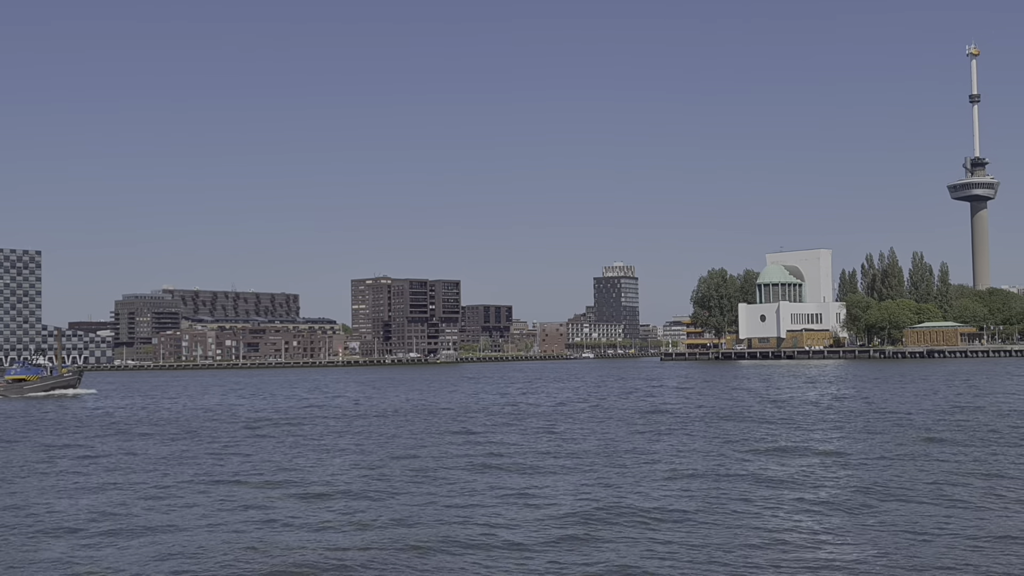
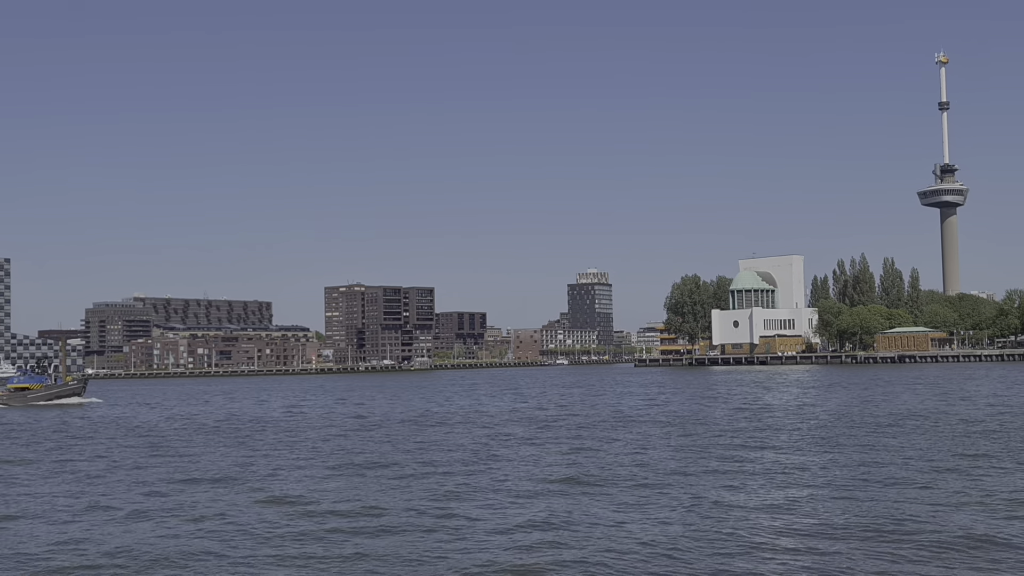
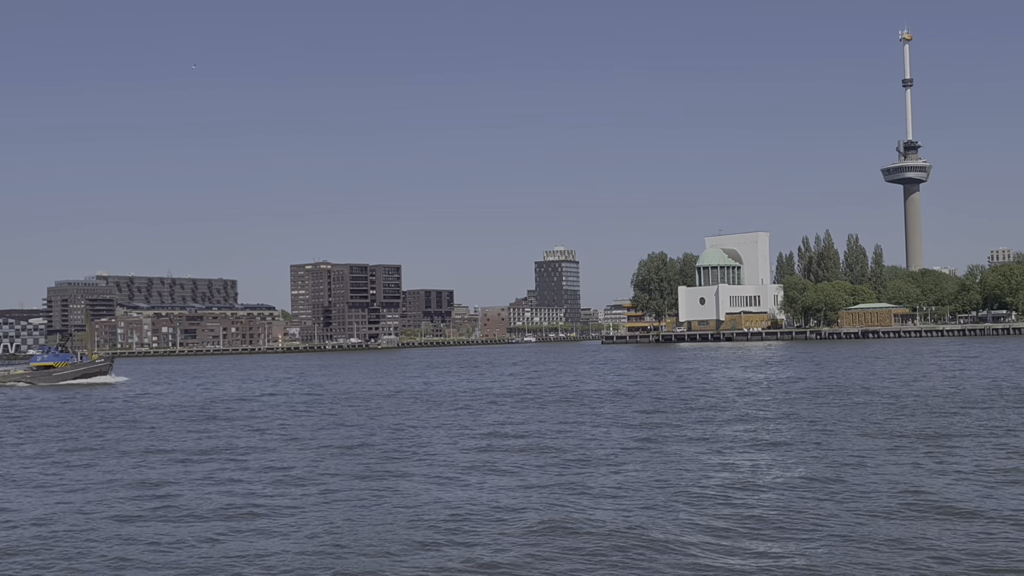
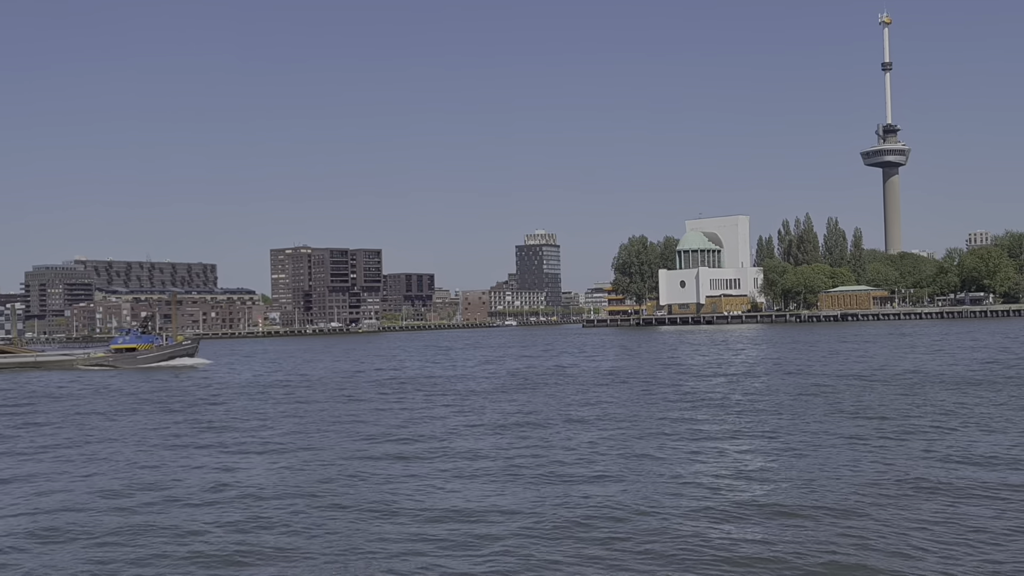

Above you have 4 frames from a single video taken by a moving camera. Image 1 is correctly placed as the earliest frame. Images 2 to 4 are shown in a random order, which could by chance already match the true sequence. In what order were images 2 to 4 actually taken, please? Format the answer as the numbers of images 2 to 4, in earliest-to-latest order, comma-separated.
2, 3, 4
